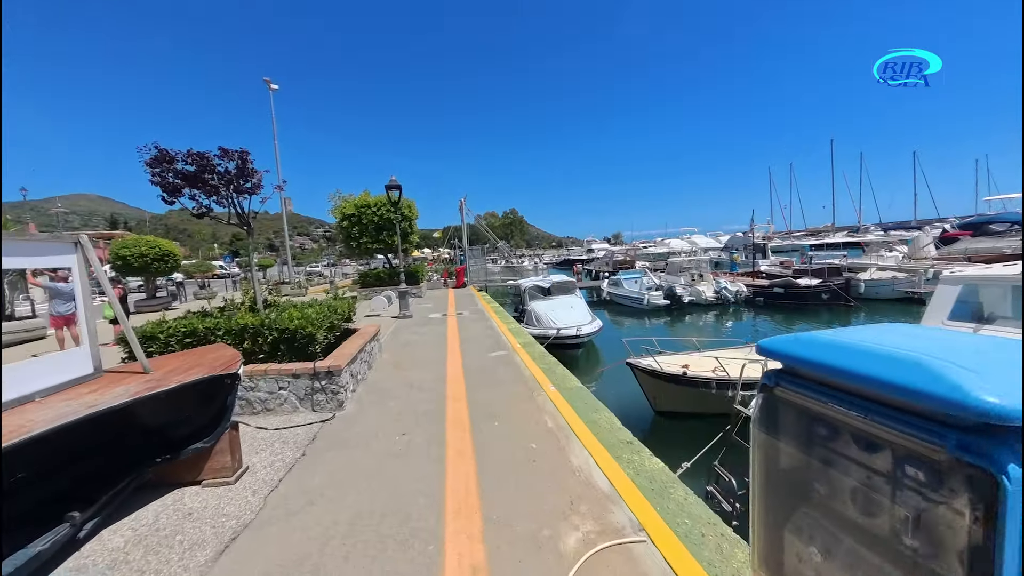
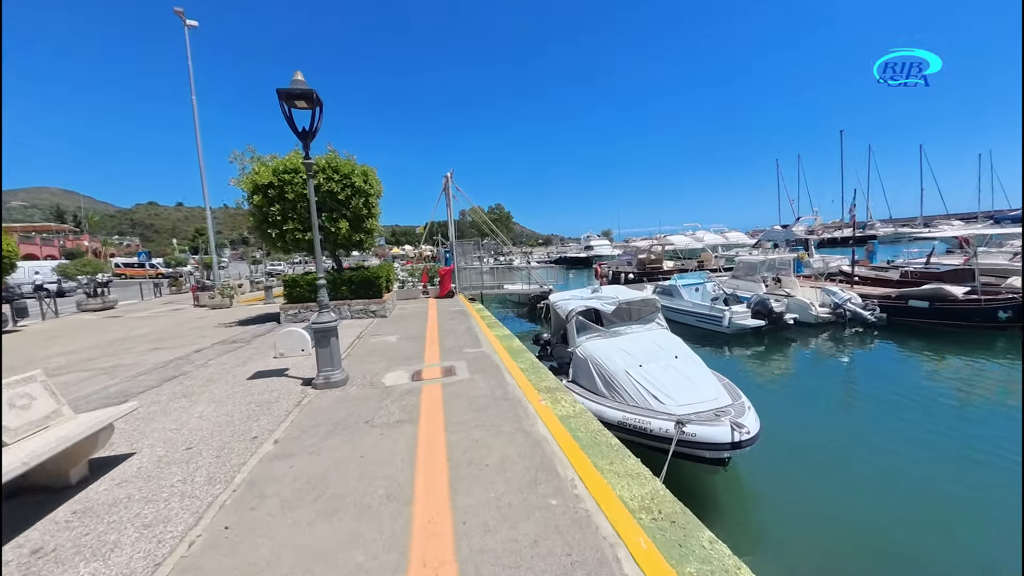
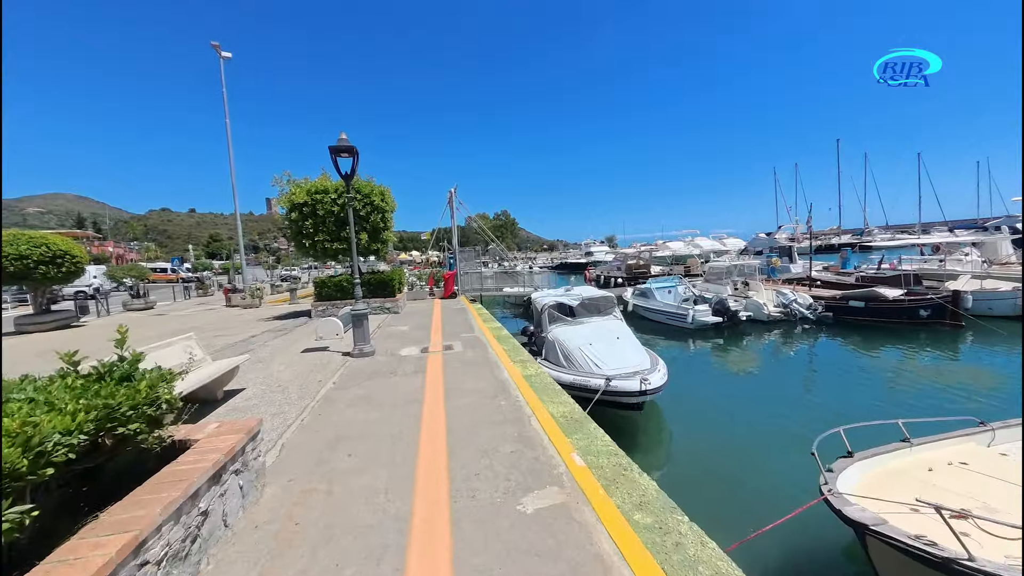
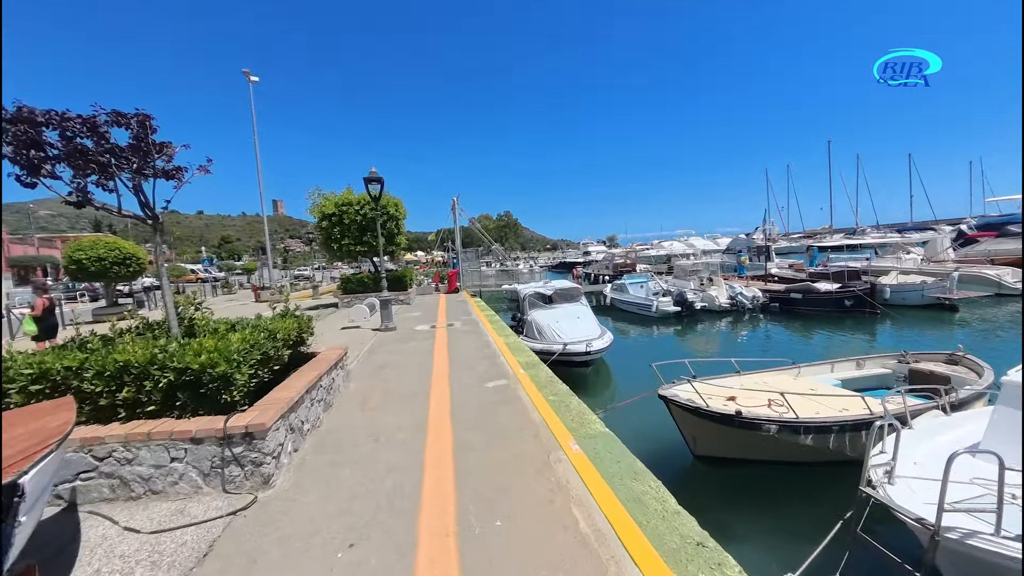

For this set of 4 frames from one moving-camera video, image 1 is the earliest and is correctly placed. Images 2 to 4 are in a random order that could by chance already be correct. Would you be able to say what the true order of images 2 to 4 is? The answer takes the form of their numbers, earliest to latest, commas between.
4, 3, 2
